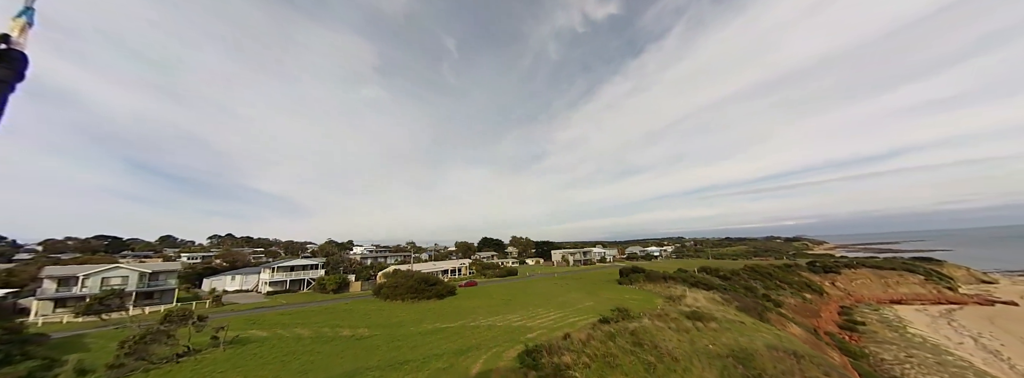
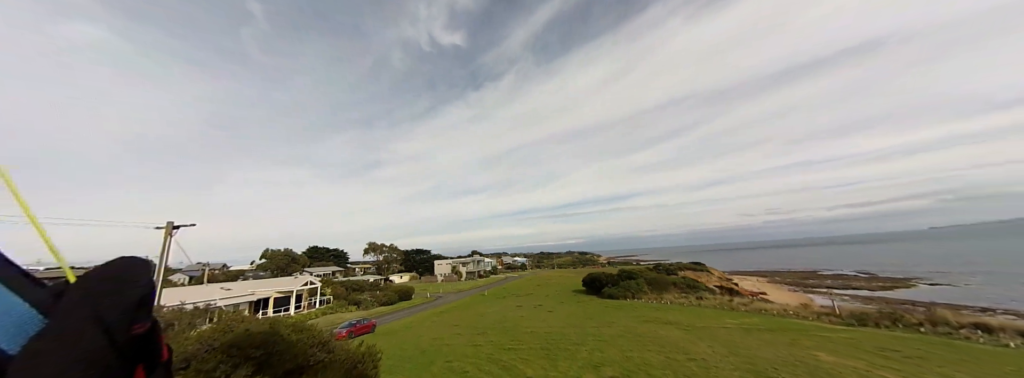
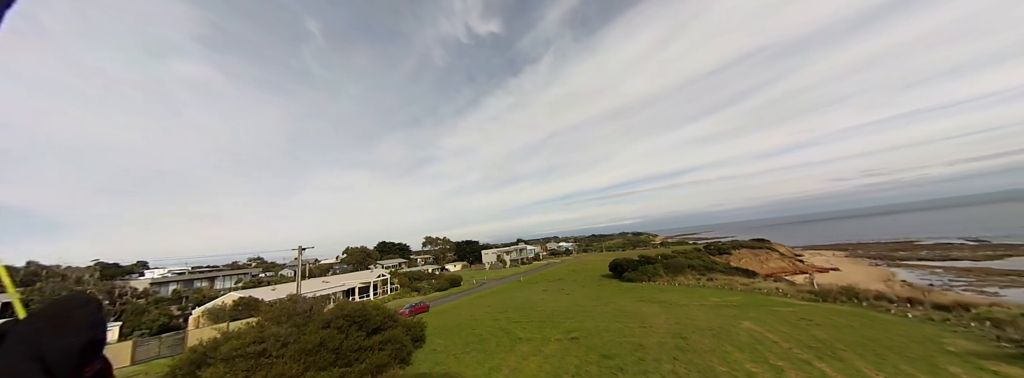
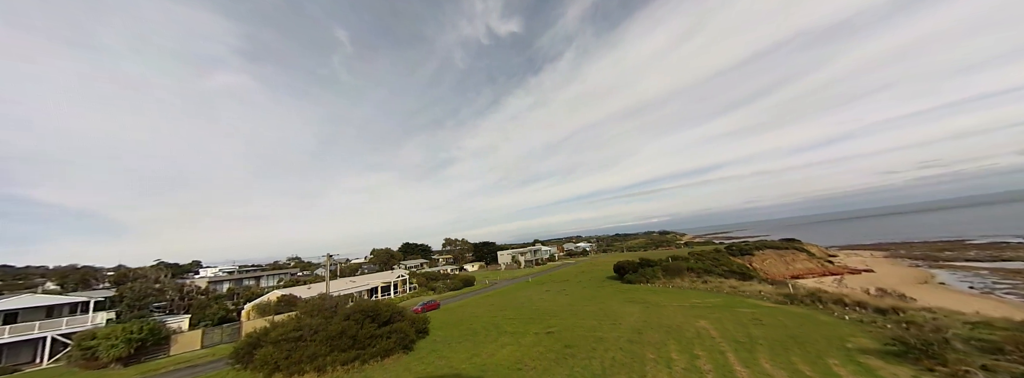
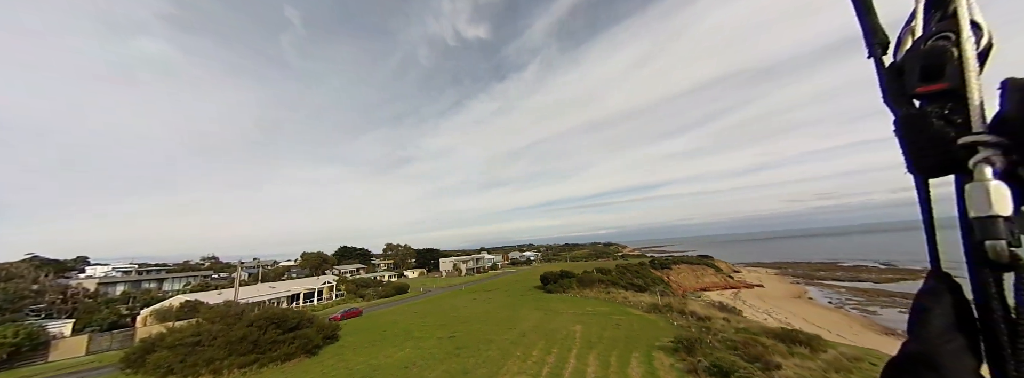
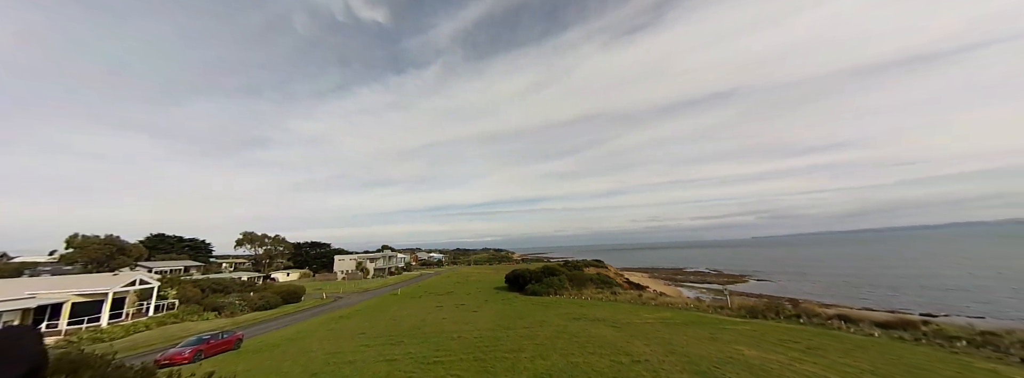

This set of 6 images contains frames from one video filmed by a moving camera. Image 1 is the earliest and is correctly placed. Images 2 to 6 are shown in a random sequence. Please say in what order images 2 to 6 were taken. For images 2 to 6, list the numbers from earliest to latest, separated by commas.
5, 4, 3, 2, 6
